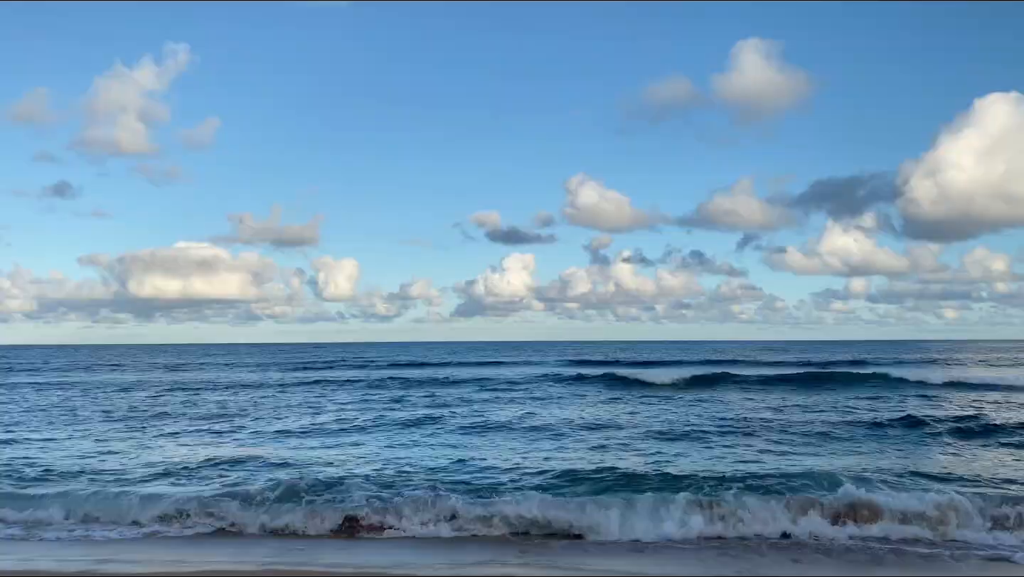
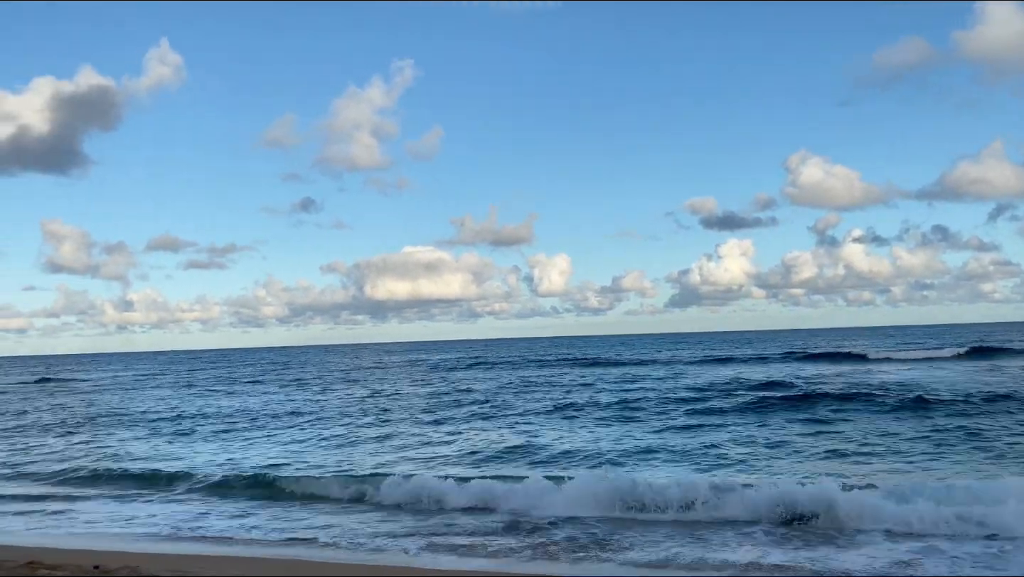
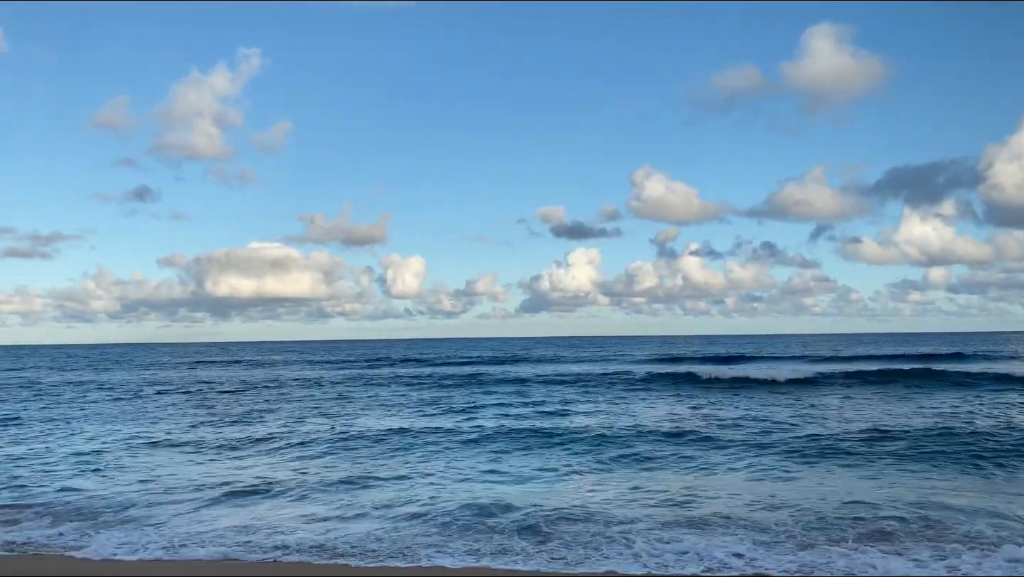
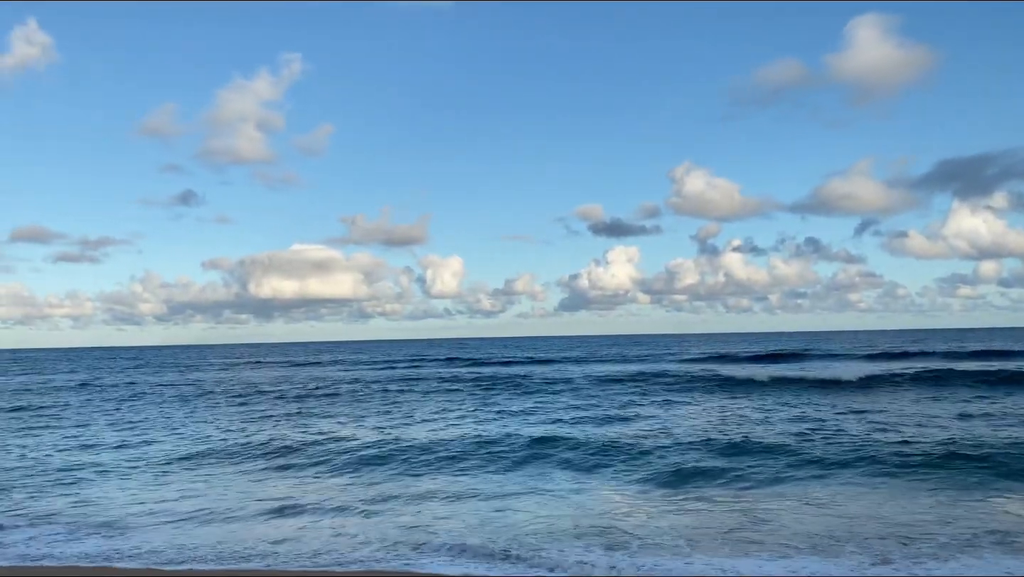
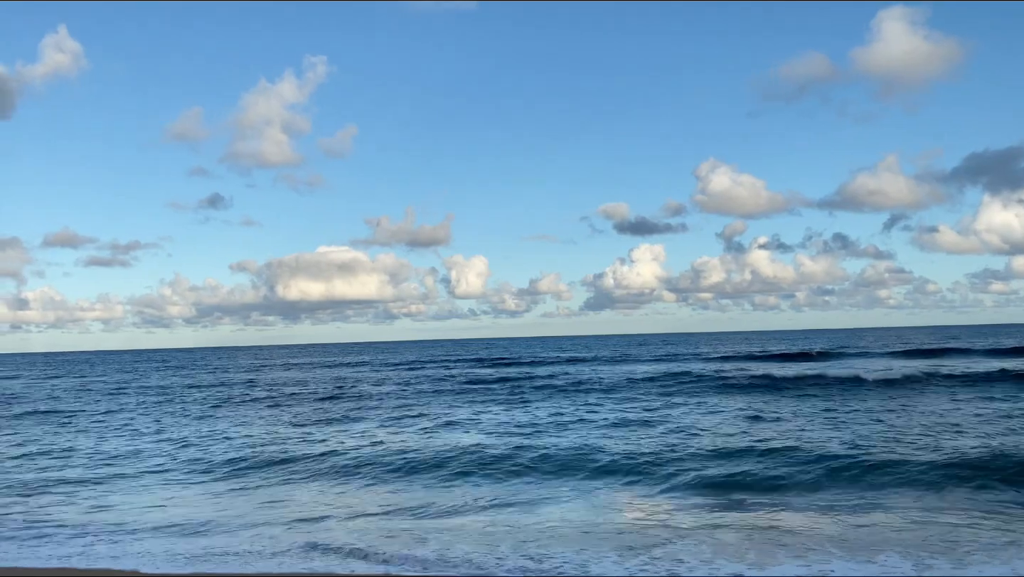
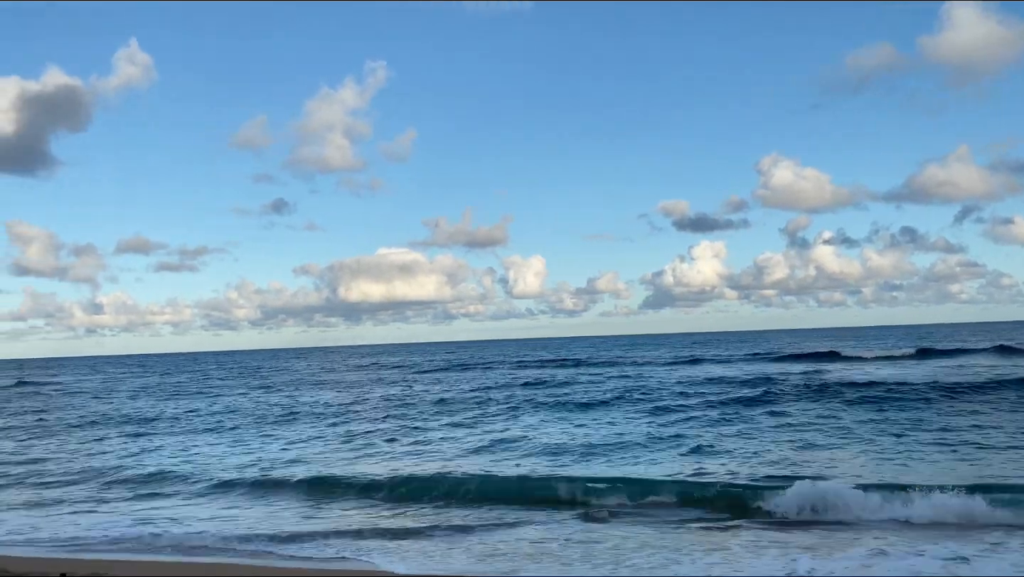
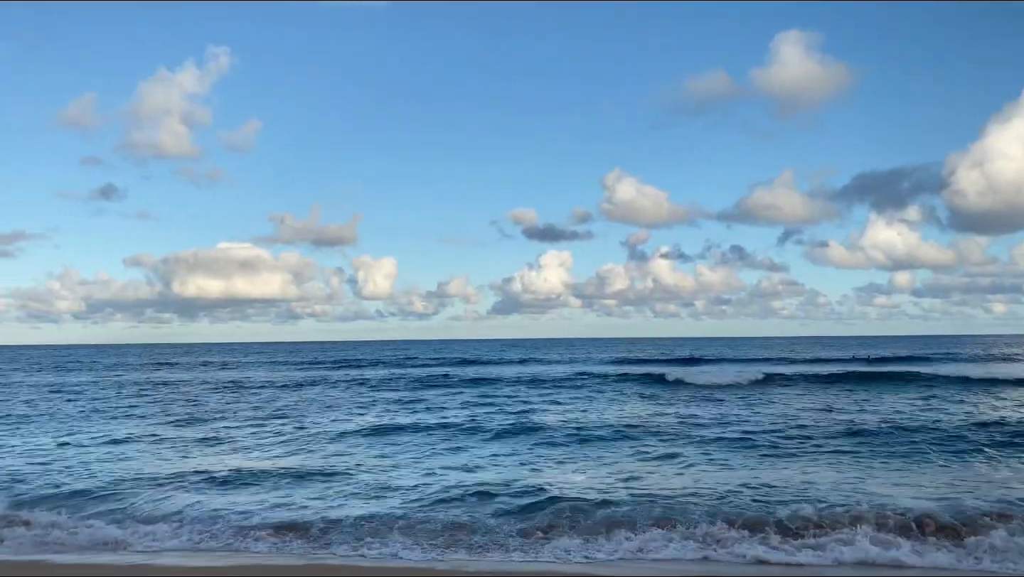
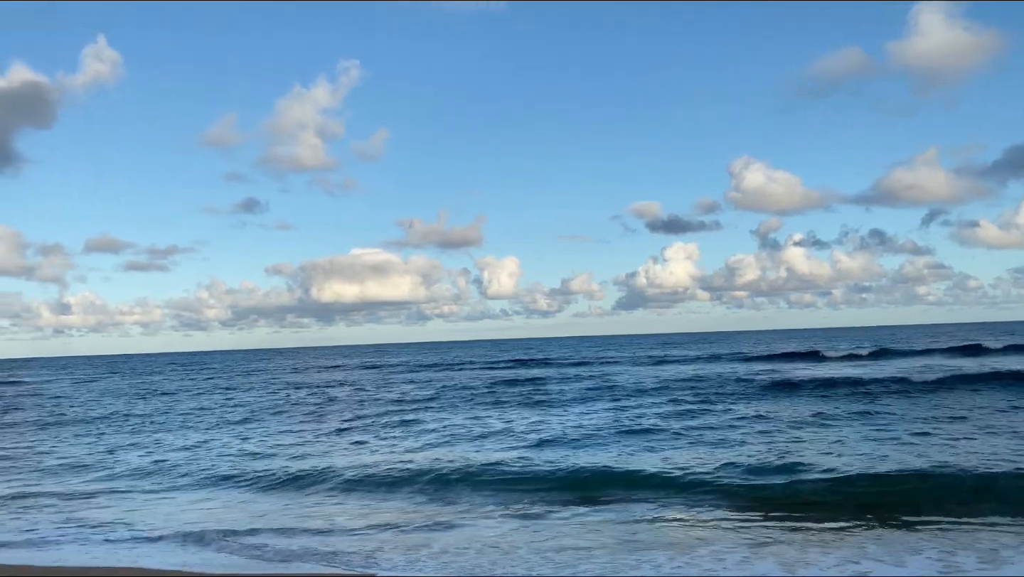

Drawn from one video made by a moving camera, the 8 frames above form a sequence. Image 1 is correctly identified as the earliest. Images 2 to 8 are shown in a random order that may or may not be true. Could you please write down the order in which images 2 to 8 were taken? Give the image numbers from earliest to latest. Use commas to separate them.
7, 3, 4, 5, 8, 6, 2
